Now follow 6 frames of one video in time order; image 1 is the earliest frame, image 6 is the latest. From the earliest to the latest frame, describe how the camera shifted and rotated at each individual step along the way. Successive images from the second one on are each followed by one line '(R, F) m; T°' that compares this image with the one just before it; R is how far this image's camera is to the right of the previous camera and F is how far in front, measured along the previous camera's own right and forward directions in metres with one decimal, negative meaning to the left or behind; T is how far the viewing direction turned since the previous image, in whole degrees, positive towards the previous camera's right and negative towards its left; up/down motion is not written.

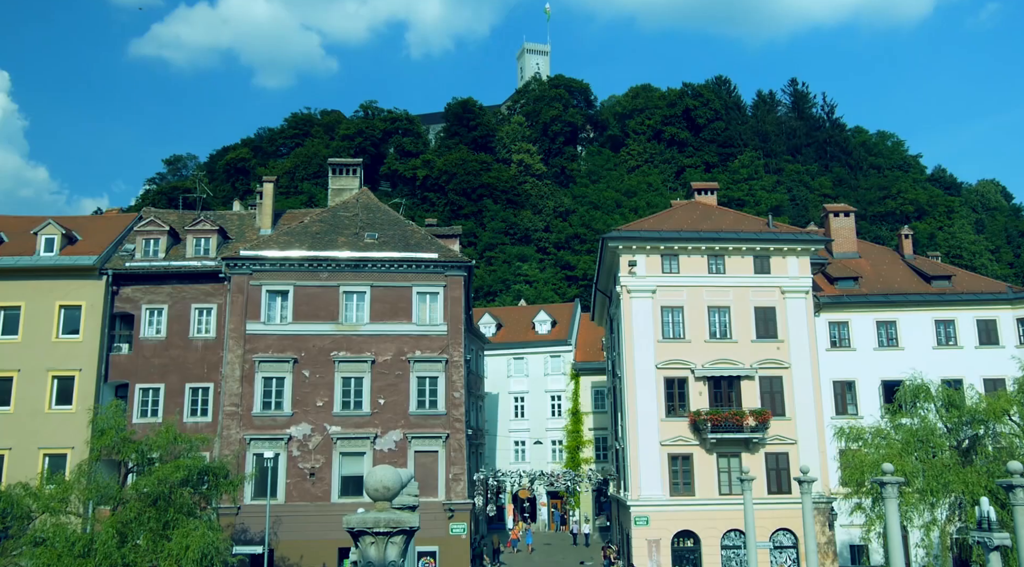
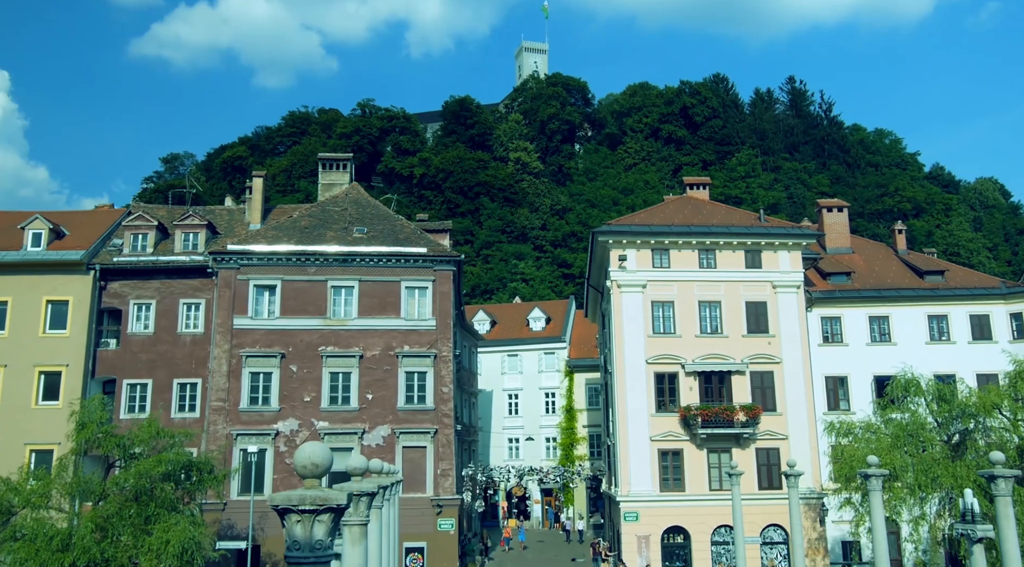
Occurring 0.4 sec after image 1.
(+0.5, +0.2) m; 0°
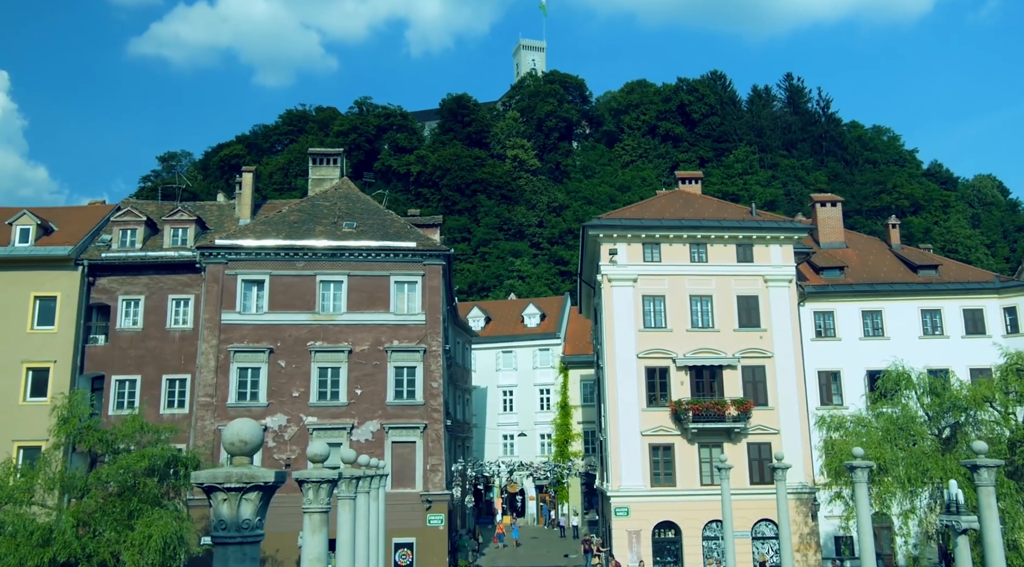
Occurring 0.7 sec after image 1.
(+0.4, +0.2) m; 0°
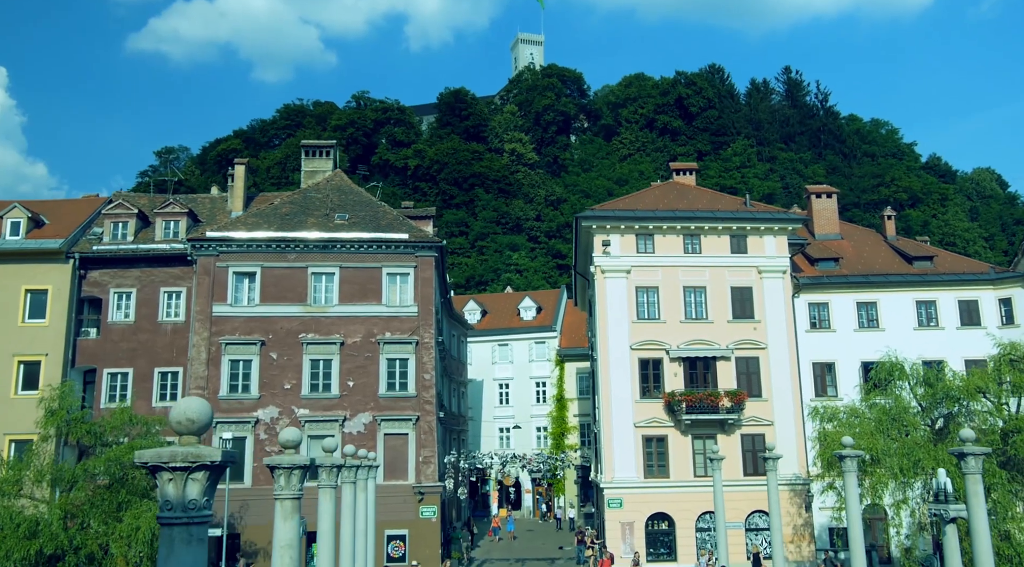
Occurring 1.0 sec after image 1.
(+0.3, +0.1) m; 0°
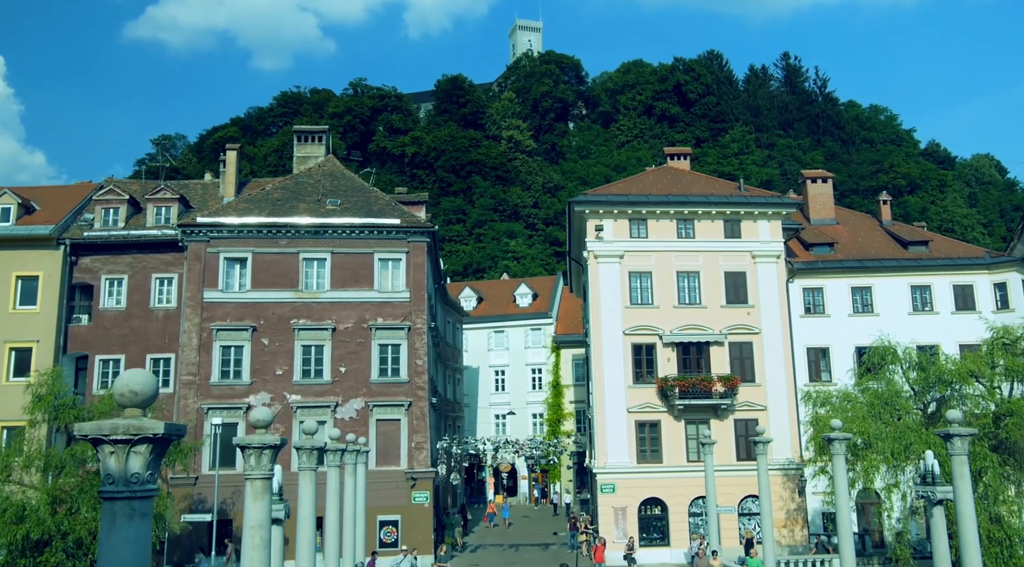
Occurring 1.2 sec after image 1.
(+0.3, +0.1) m; 0°
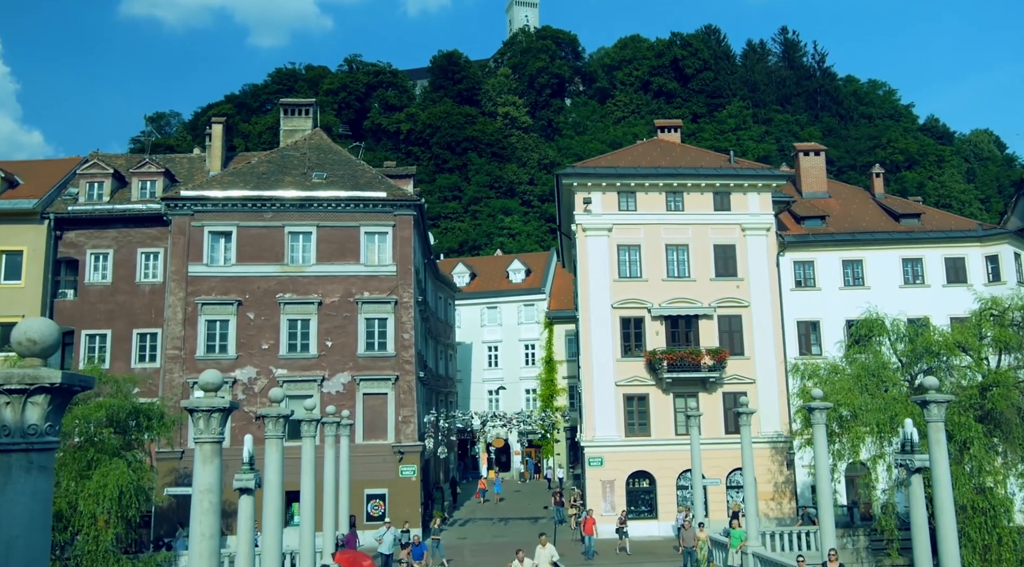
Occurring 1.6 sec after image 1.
(+0.5, +0.2) m; 0°
